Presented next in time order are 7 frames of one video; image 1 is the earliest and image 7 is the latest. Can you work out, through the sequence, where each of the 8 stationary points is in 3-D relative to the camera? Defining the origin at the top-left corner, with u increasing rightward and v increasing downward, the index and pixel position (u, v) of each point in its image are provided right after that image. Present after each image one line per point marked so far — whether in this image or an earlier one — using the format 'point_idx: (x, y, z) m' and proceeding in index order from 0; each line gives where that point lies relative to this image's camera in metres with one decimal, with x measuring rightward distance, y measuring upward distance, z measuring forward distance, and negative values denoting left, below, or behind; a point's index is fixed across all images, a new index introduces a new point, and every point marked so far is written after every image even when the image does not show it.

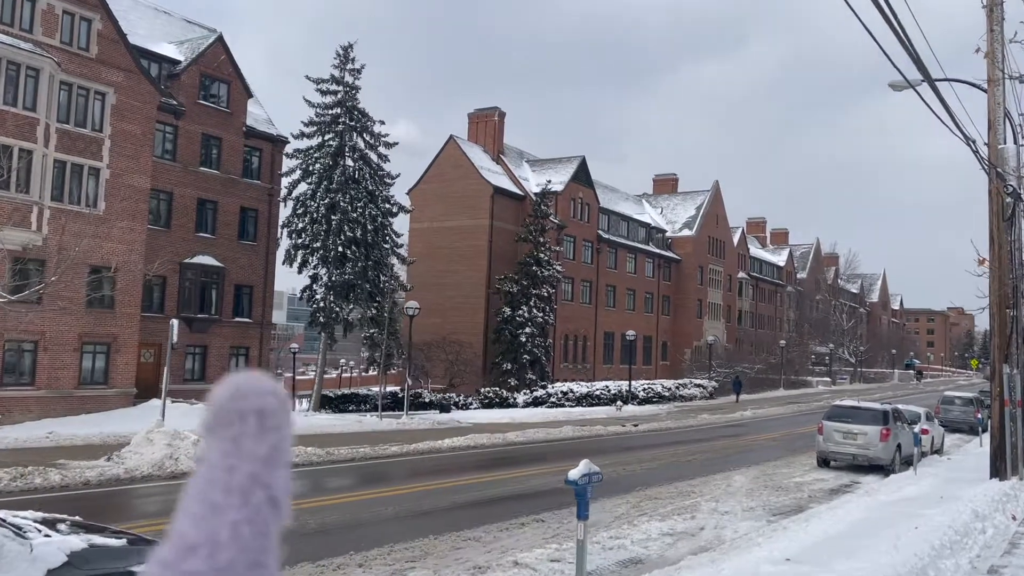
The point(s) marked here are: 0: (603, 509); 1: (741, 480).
0: (+1.2, -3.0, +11.0) m
1: (+4.3, -3.6, +14.9) m
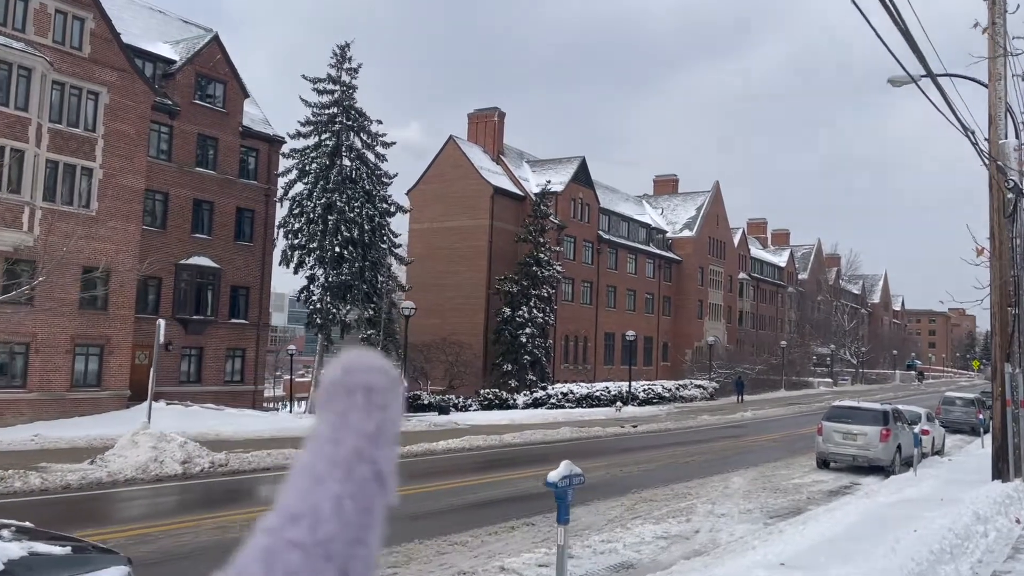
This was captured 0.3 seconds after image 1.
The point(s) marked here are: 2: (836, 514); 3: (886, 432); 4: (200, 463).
0: (+1.1, -3.0, +10.8) m
1: (+4.1, -3.5, +14.7) m
2: (+4.1, -2.9, +10.2) m
3: (+7.8, -3.0, +16.9) m
4: (-4.9, -2.8, +12.7) m
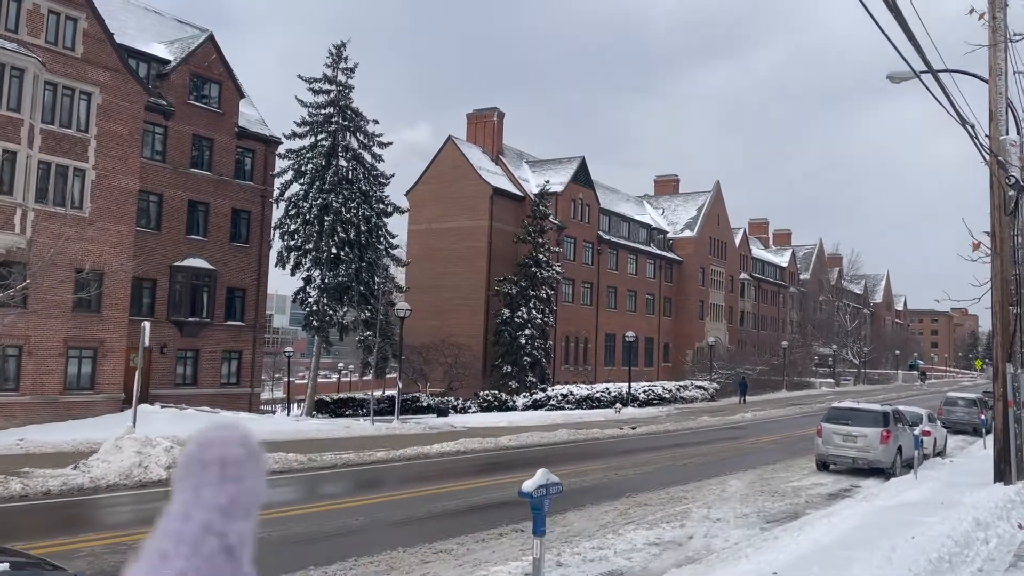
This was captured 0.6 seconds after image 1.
0: (+1.0, -3.0, +10.5) m
1: (+4.0, -3.5, +14.4) m
2: (+4.0, -2.9, +10.0) m
3: (+7.7, -3.0, +16.6) m
4: (-5.1, -2.8, +12.4) m
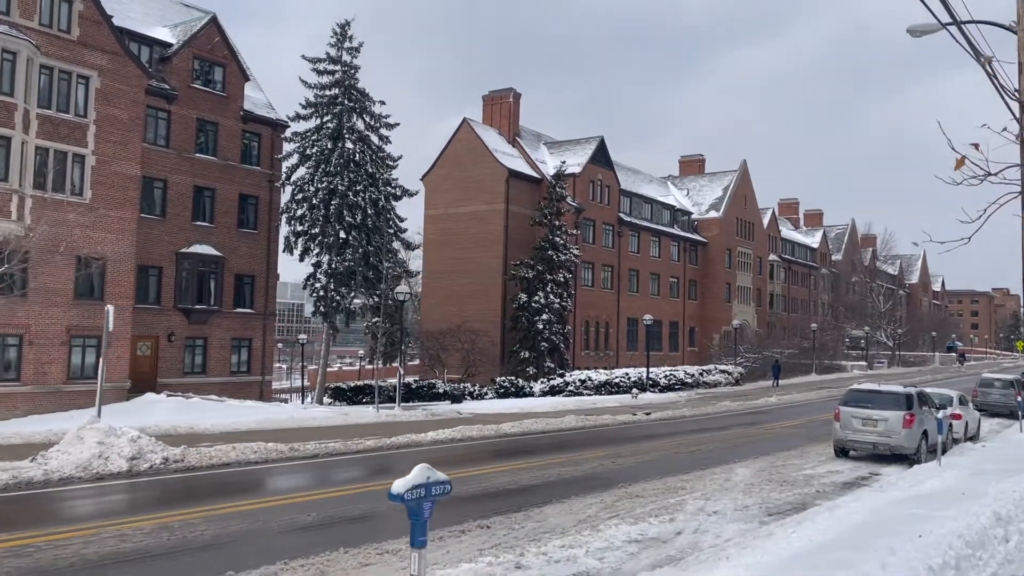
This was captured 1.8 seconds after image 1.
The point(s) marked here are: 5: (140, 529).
0: (+0.7, -2.7, +9.7) m
1: (+3.9, -3.1, +13.4) m
2: (+3.6, -2.5, +9.0) m
3: (+7.6, -2.5, +15.4) m
4: (-5.3, -2.5, +11.8) m
5: (-3.6, -2.3, +7.7) m
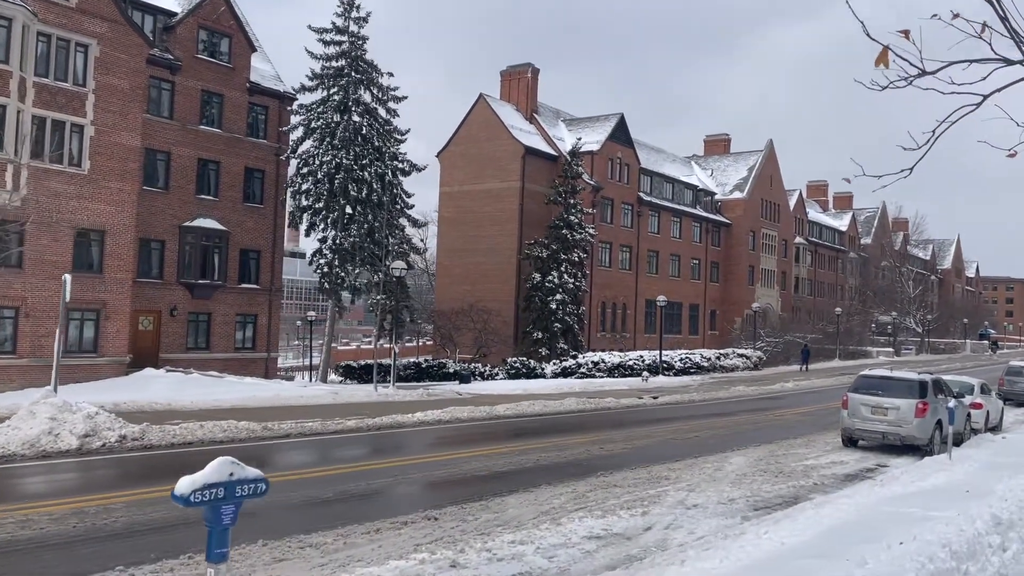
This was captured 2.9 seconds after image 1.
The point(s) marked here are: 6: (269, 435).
0: (+0.2, -2.3, +8.9) m
1: (+3.5, -2.7, +12.6) m
2: (+3.2, -2.2, +8.1) m
3: (+7.4, -2.1, +14.5) m
4: (-5.7, -2.1, +11.2) m
5: (-4.1, -2.0, +7.1) m
6: (-4.0, -2.4, +13.3) m
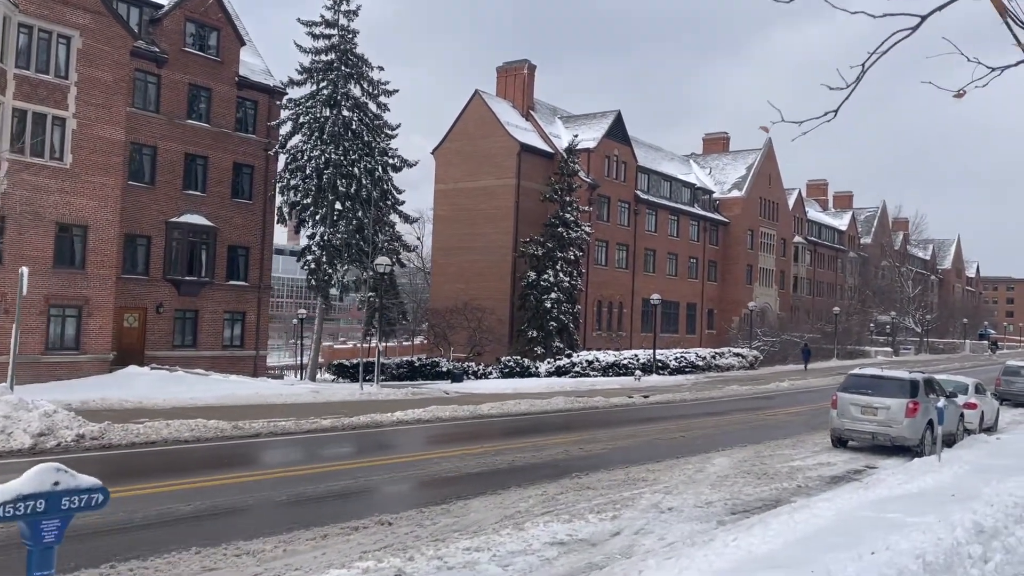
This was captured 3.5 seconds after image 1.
0: (-0.2, -2.3, +8.5) m
1: (+3.2, -2.7, +12.2) m
2: (+2.8, -2.2, +7.7) m
3: (+7.0, -2.1, +14.0) m
4: (-6.0, -2.0, +10.8) m
5: (-4.5, -1.9, +6.7) m
6: (-4.4, -2.3, +12.9) m
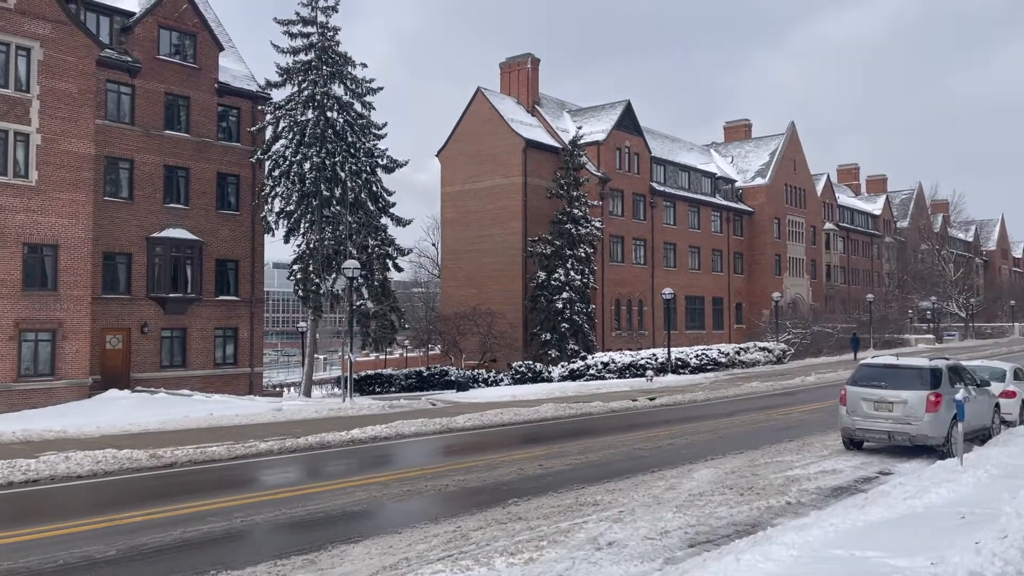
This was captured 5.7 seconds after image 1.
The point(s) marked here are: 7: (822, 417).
0: (-1.1, -2.2, +6.8) m
1: (+2.4, -2.4, +10.3) m
2: (+1.8, -1.9, +5.9) m
3: (+6.3, -1.7, +12.0) m
4: (-6.8, -2.2, +9.4) m
5: (-5.5, -2.0, +5.2) m
6: (-5.1, -2.5, +11.4) m
7: (+6.9, -2.9, +17.9) m
